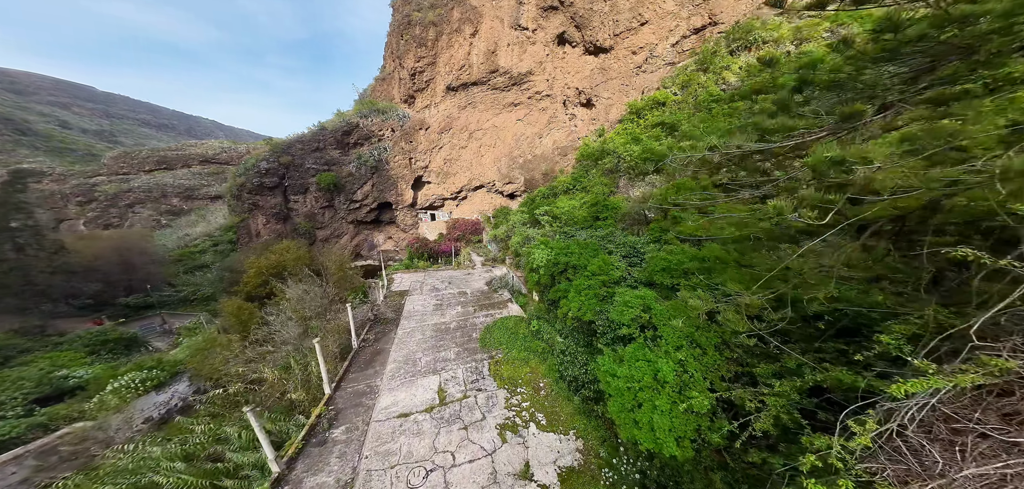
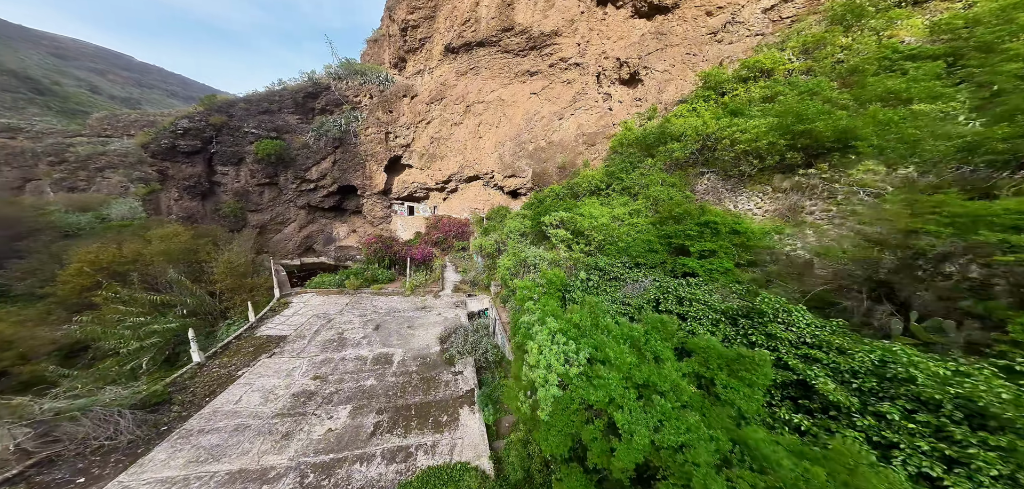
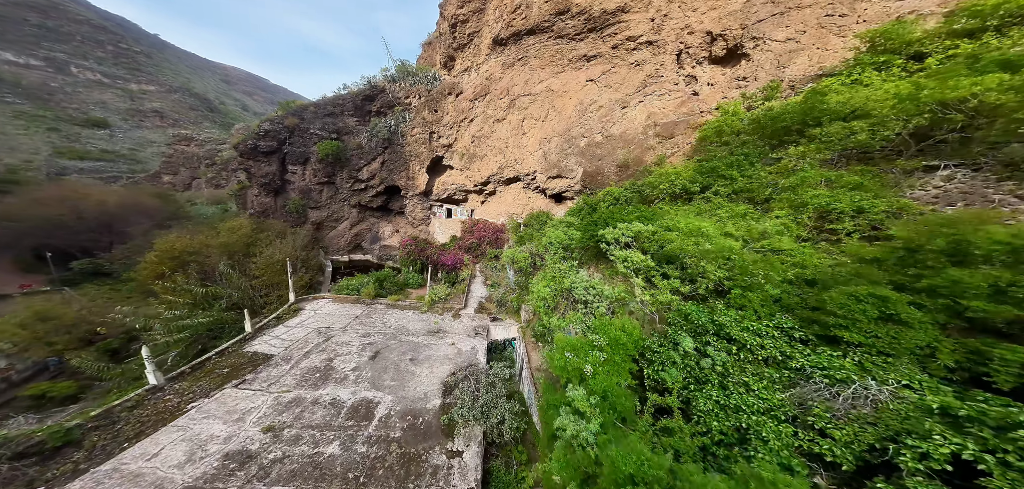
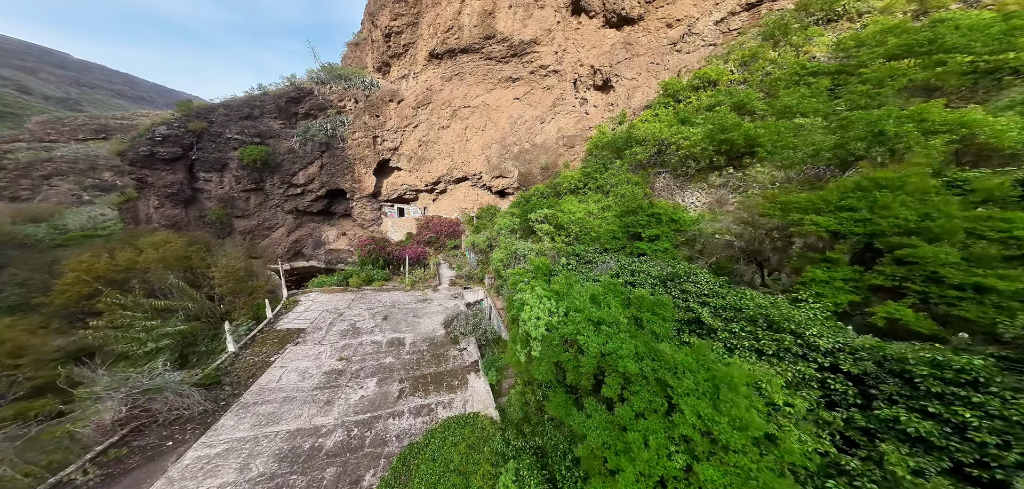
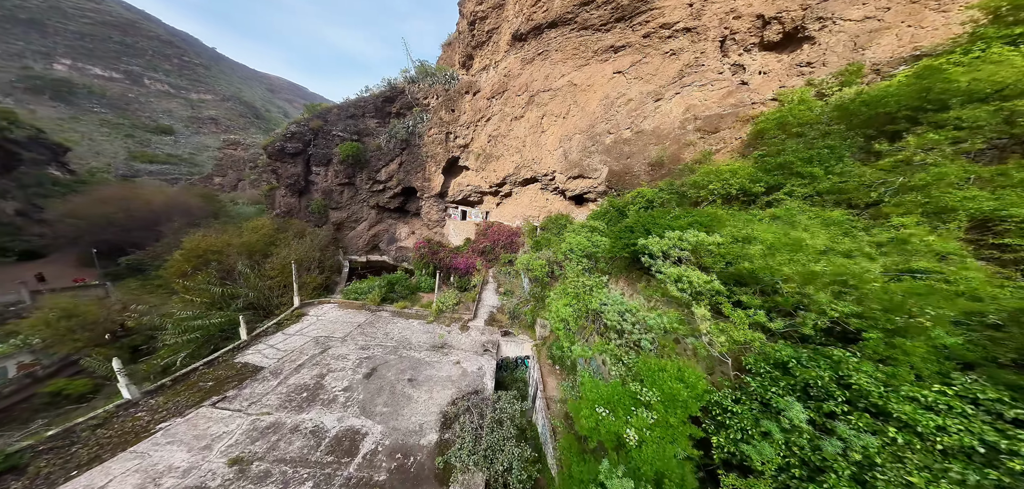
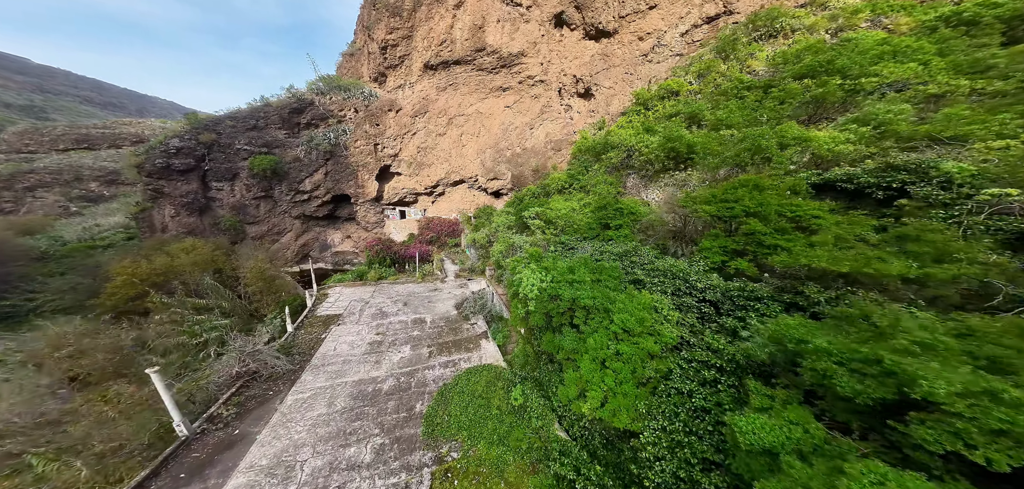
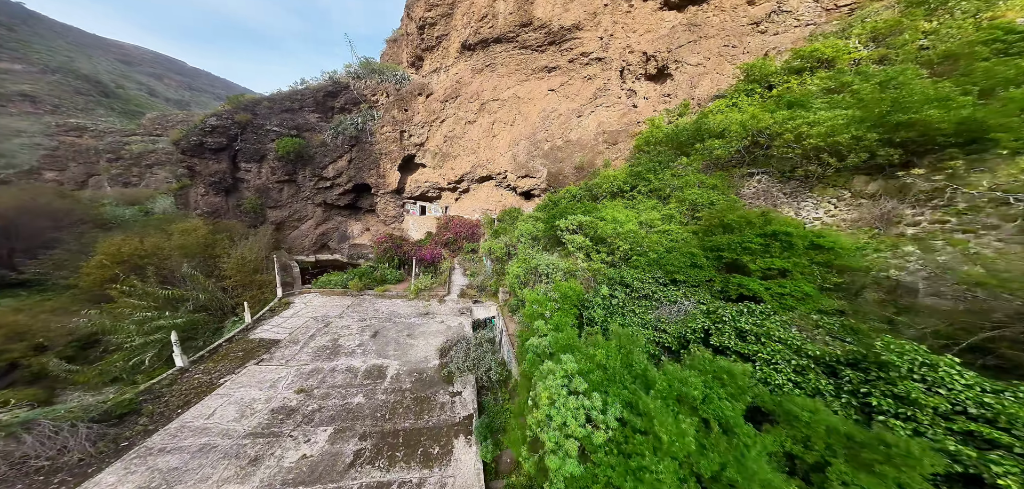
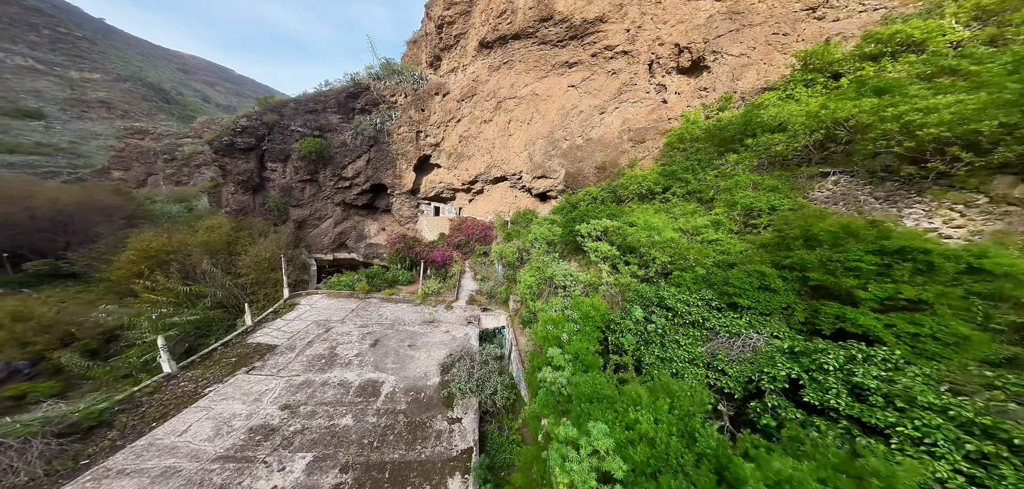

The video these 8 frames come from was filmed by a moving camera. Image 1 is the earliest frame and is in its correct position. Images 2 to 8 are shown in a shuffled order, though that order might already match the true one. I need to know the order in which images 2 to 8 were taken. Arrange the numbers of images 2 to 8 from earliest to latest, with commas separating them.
6, 4, 2, 7, 8, 3, 5
